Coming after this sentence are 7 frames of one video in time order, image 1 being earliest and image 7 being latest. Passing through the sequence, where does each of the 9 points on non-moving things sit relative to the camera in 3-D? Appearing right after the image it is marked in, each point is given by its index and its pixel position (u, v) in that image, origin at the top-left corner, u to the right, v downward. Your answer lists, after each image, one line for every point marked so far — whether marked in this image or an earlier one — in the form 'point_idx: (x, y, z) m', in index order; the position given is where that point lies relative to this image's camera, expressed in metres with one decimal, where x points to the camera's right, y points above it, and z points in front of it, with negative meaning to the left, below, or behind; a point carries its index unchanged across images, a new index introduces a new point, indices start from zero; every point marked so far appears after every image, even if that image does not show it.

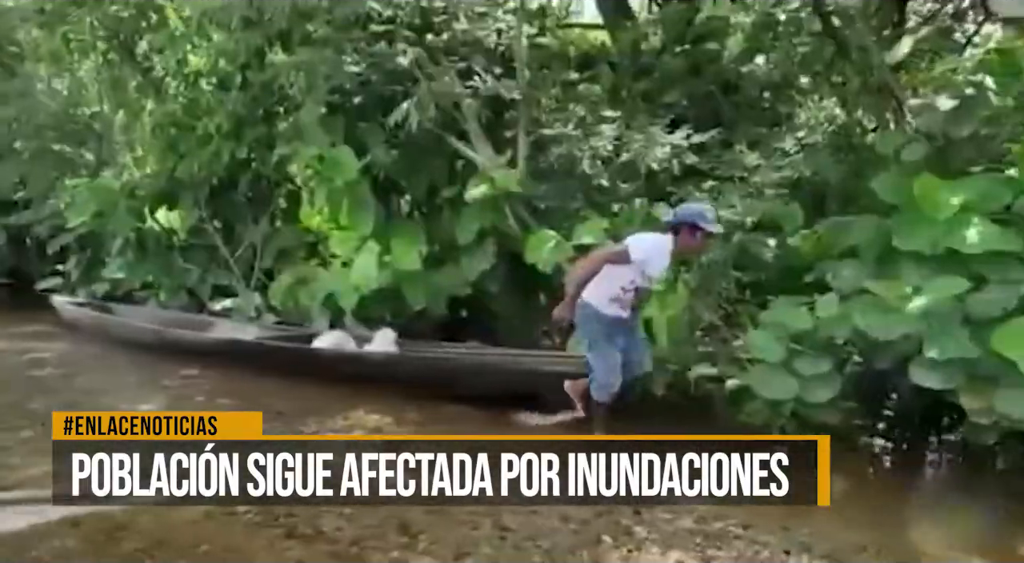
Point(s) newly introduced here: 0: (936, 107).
0: (+2.3, +0.9, +4.0) m
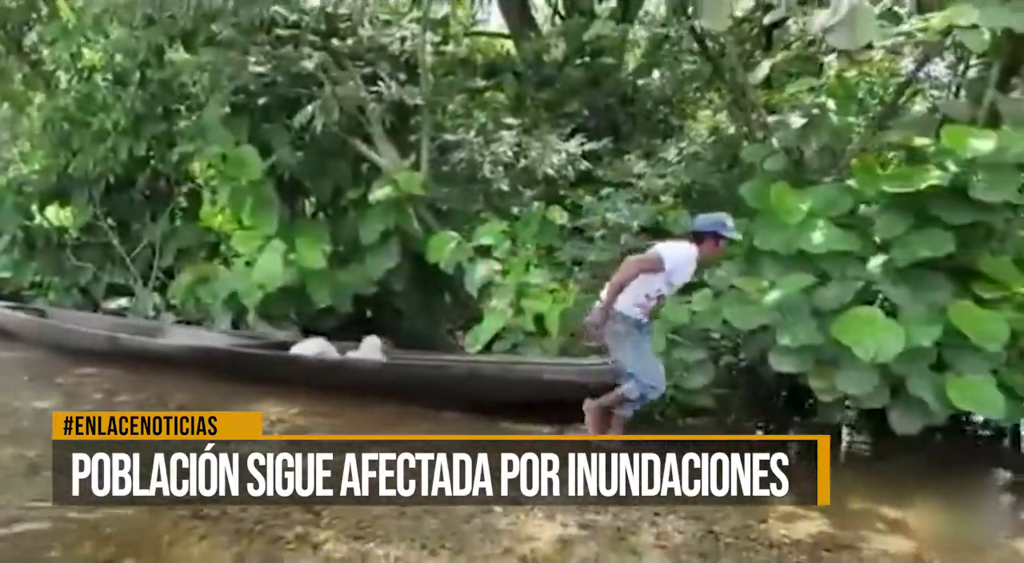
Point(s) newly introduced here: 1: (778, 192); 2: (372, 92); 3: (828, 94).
0: (+1.7, +1.0, +4.5) m
1: (+1.5, +0.5, +4.1) m
2: (-1.1, +1.5, +5.8) m
3: (+1.9, +1.1, +4.5) m
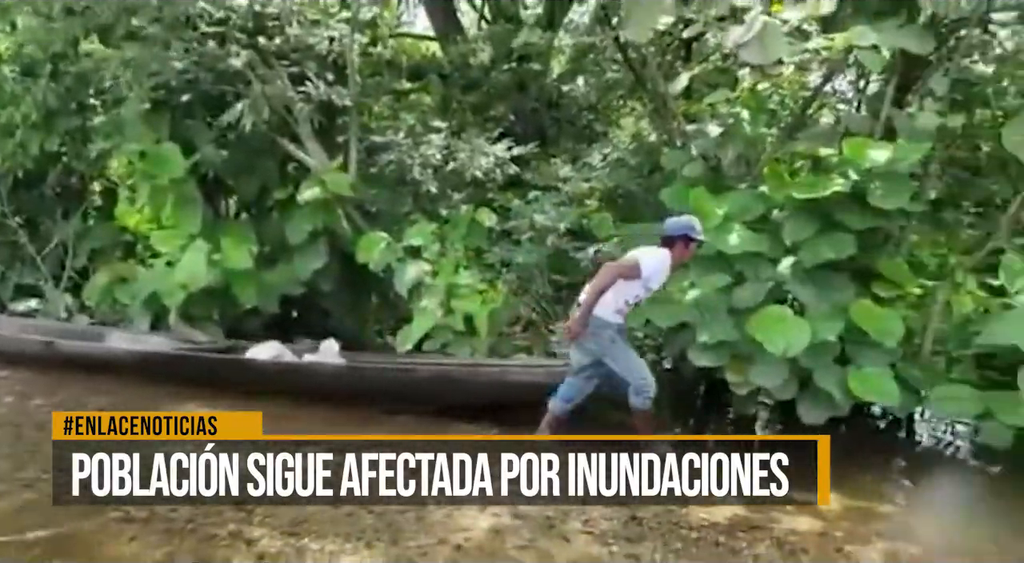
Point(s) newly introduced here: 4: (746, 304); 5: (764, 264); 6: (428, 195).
0: (+1.2, +1.0, +4.8) m
1: (+1.1, +0.5, +4.3) m
2: (-1.6, +1.5, +5.8) m
3: (+1.5, +1.1, +4.8) m
4: (+1.3, -0.1, +4.2) m
5: (+1.4, +0.1, +4.2) m
6: (-0.7, +0.7, +5.9) m
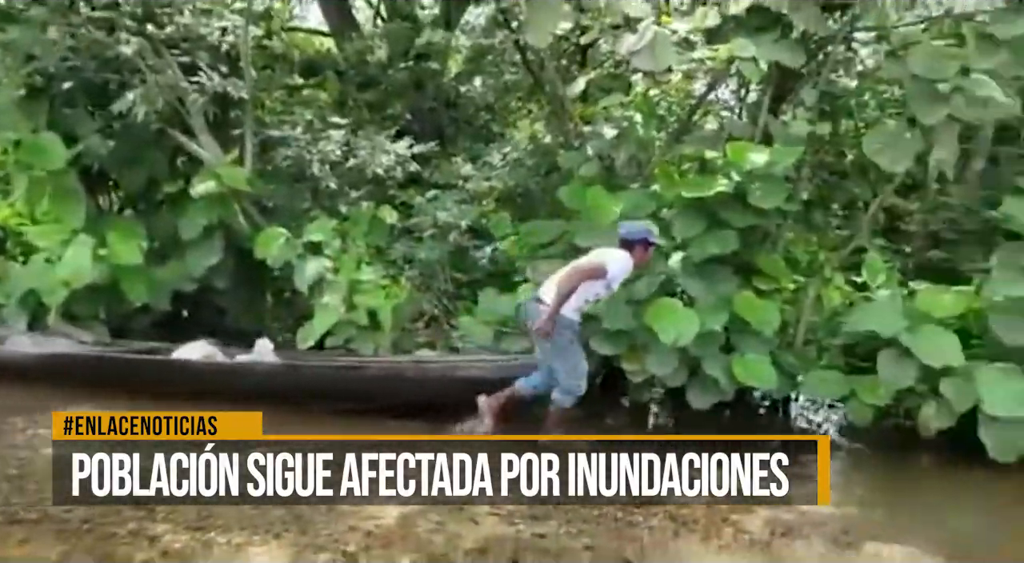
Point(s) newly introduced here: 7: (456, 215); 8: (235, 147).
0: (+0.6, +1.0, +5.0) m
1: (+0.5, +0.5, +4.5) m
2: (-2.4, +1.5, +5.6) m
3: (+0.8, +1.2, +5.0) m
4: (+0.7, -0.1, +4.4) m
5: (+0.9, +0.1, +4.5) m
6: (-1.4, +0.7, +5.9) m
7: (-0.4, +0.5, +5.5) m
8: (-2.2, +1.0, +5.9) m
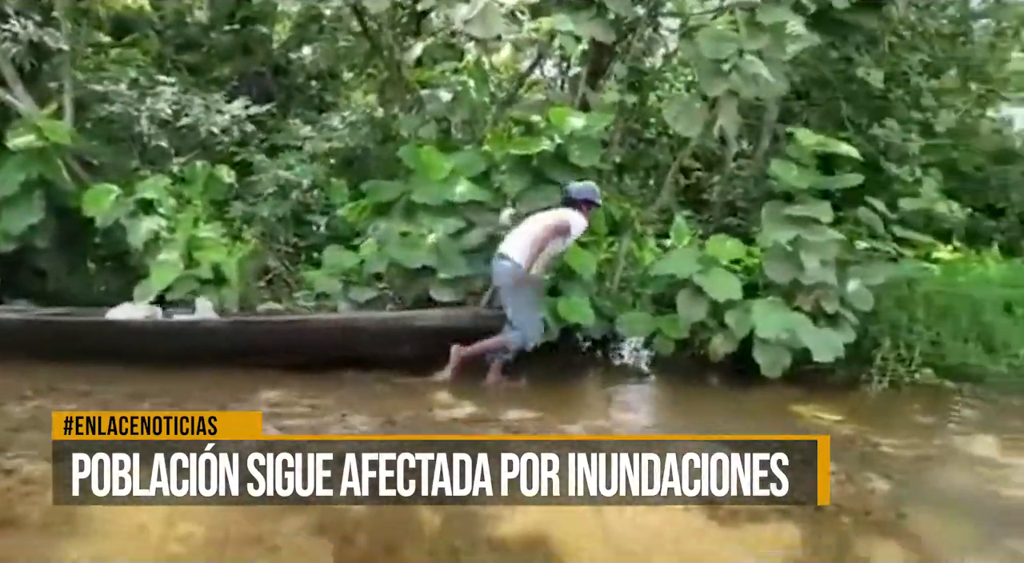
0: (-0.5, +1.3, +5.4) m
1: (-0.5, +0.8, +4.9) m
2: (-3.6, +1.8, +5.3) m
3: (-0.3, +1.5, +5.4) m
4: (-0.2, +0.2, +4.8) m
5: (-0.1, +0.4, +4.9) m
6: (-2.7, +1.0, +5.8) m
7: (-1.6, +0.8, +5.7) m
8: (-3.4, +1.3, +5.6) m
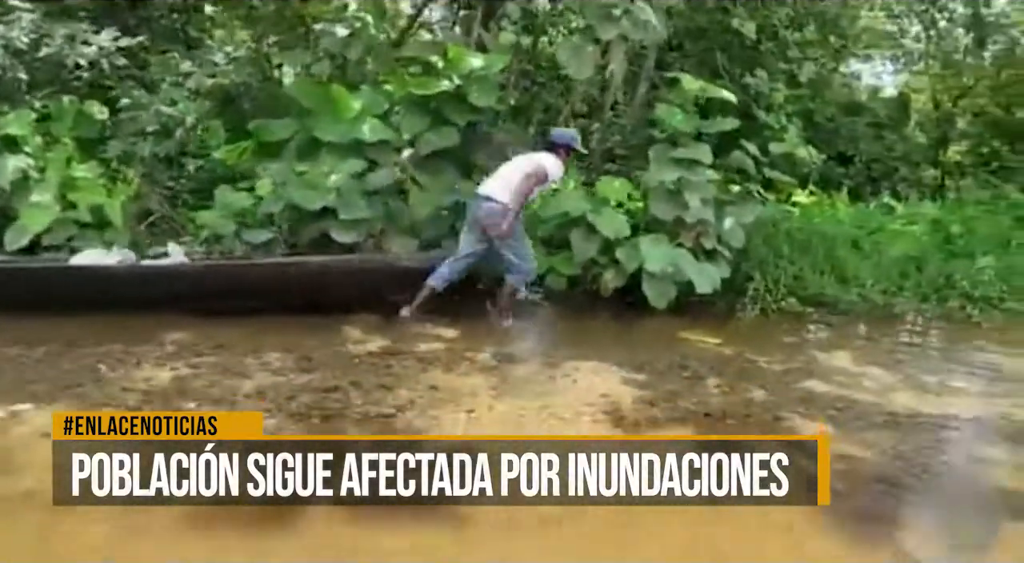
0: (-1.3, +1.7, +5.3) m
1: (-1.2, +1.2, +4.8) m
2: (-4.2, +2.1, +4.6) m
3: (-1.1, +1.9, +5.3) m
4: (-0.9, +0.6, +4.8) m
5: (-0.8, +0.8, +5.0) m
6: (-3.5, +1.4, +5.3) m
7: (-2.4, +1.2, +5.4) m
8: (-4.1, +1.7, +5.0) m
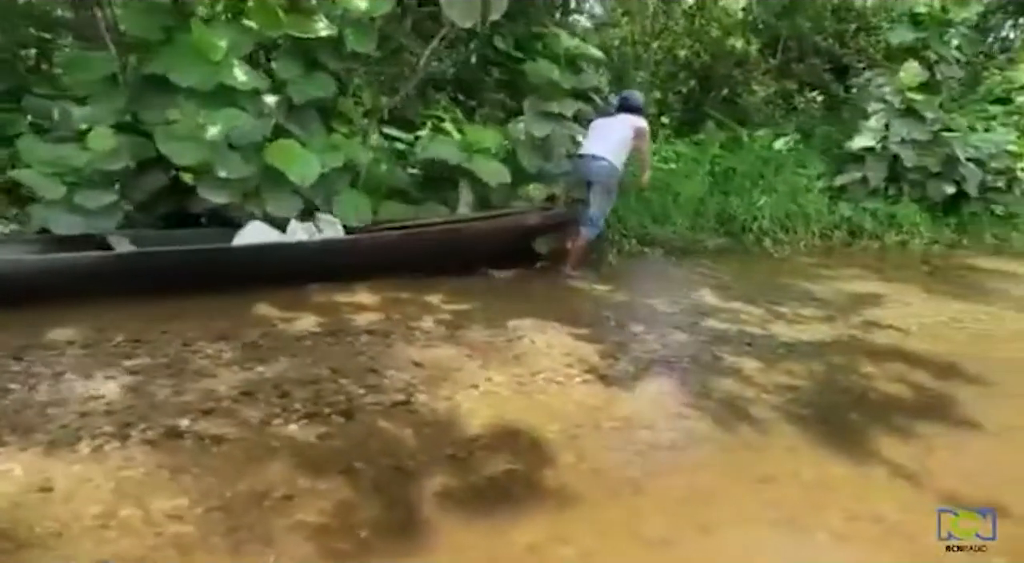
0: (-2.1, +1.9, +4.4) m
1: (-1.8, +1.4, +4.1) m
2: (-4.6, +2.1, +2.7) m
3: (-1.9, +2.1, +4.6) m
4: (-1.5, +0.8, +4.3) m
5: (-1.5, +1.1, +4.4) m
6: (-4.1, +1.5, +3.7) m
7: (-3.2, +1.4, +4.2) m
8: (-4.6, +1.7, +3.1) m
